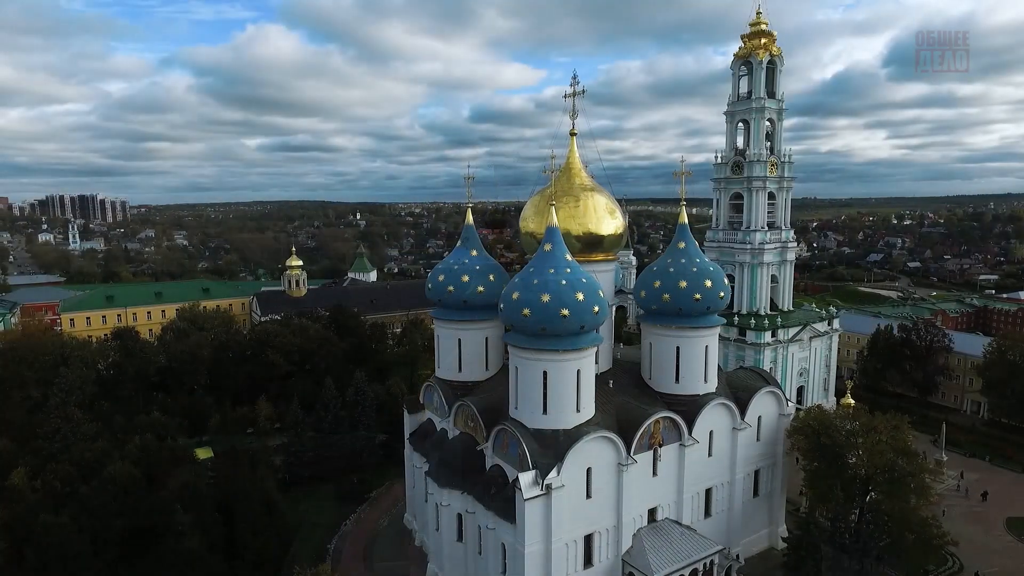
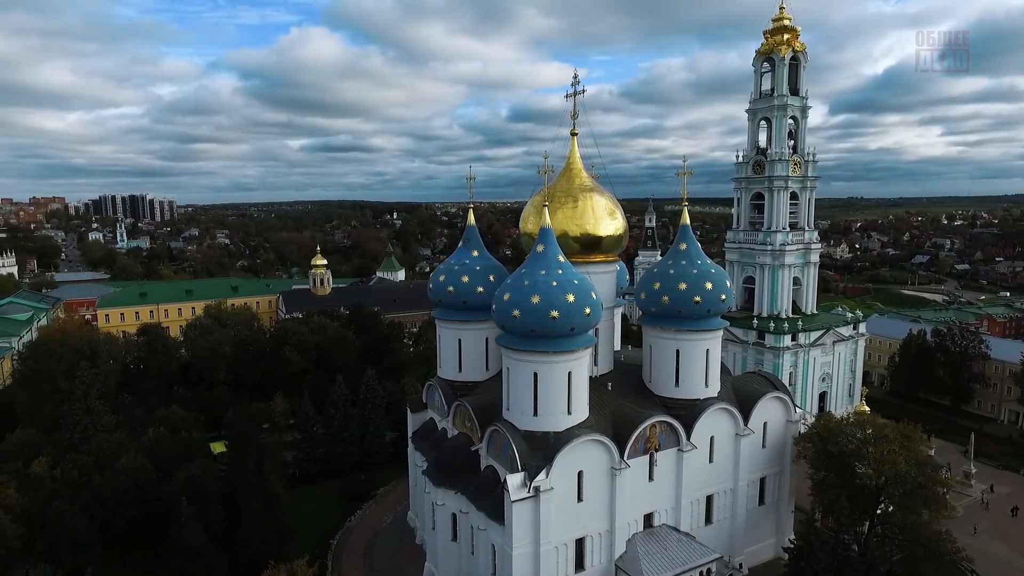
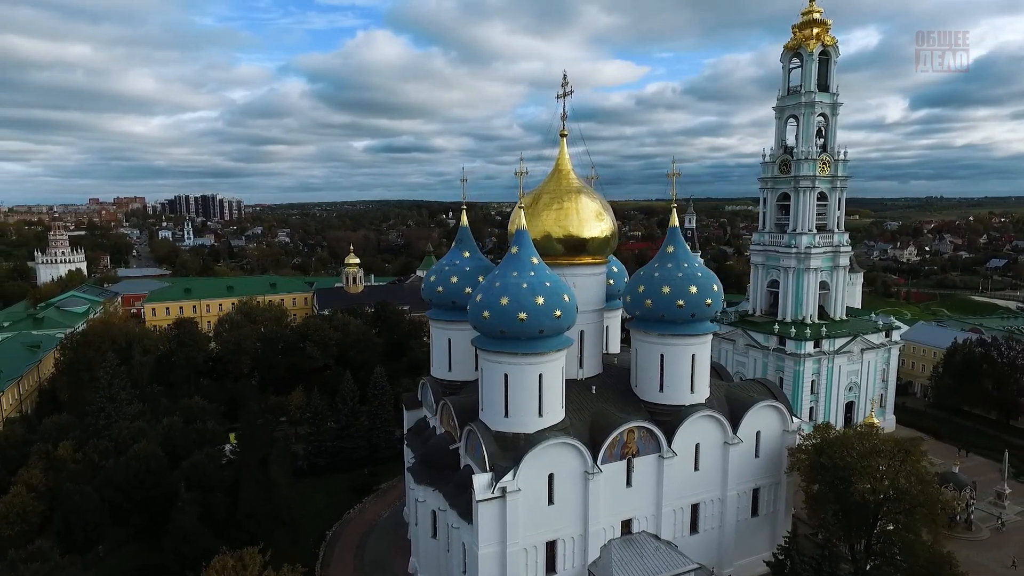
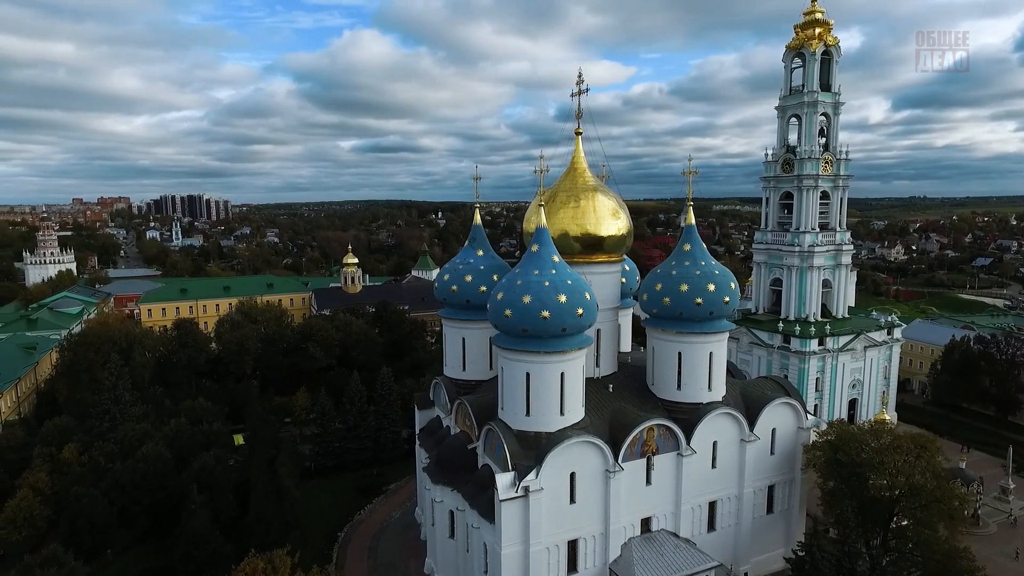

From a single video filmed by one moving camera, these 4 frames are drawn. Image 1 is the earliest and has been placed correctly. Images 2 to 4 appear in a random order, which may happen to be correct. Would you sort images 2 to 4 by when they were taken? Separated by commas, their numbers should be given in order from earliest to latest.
2, 4, 3
